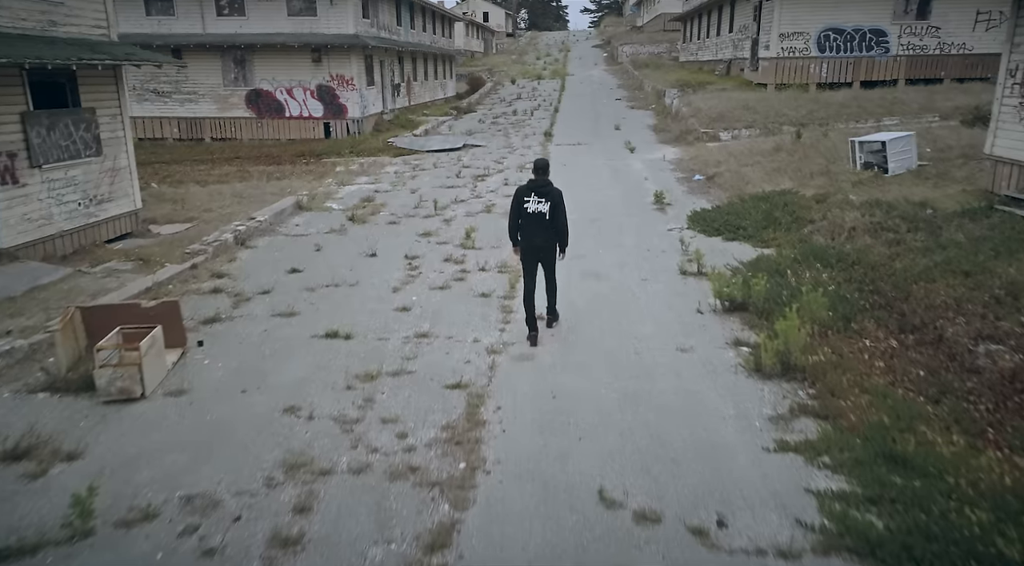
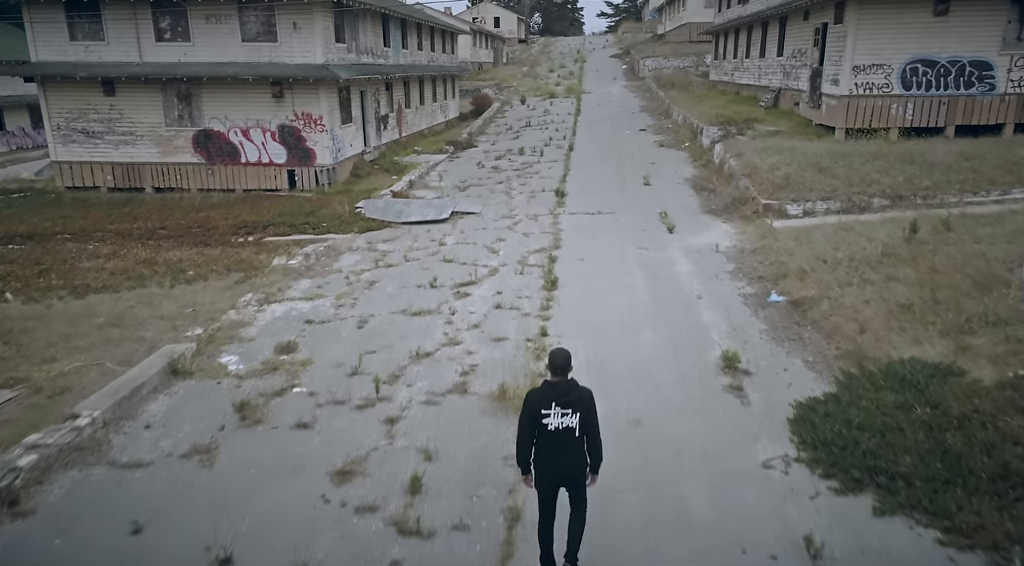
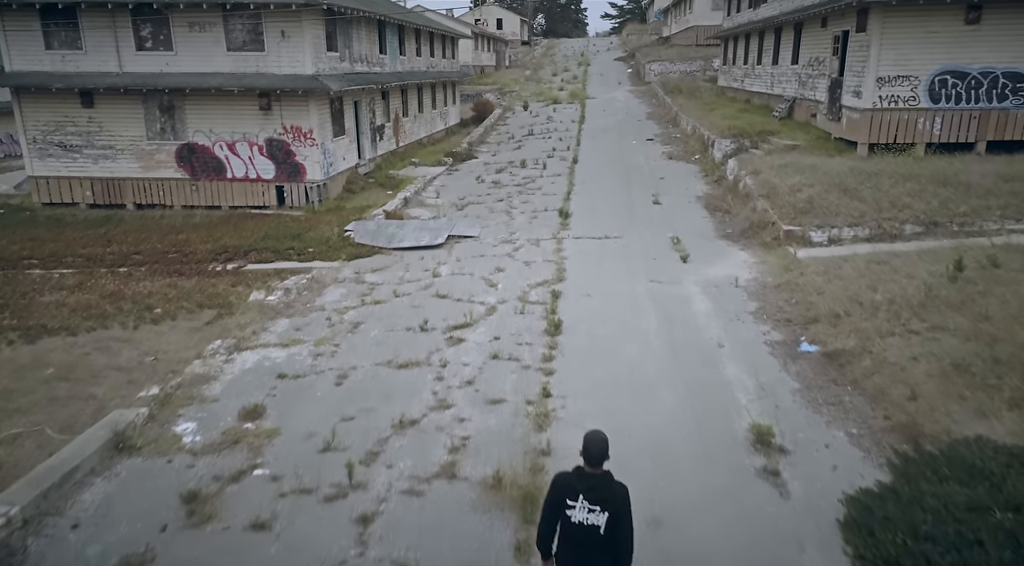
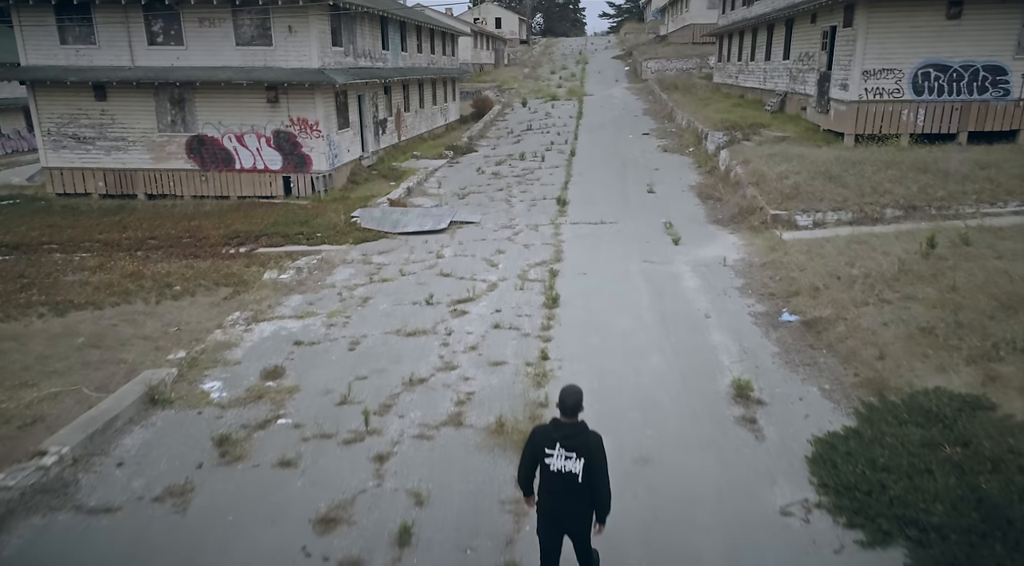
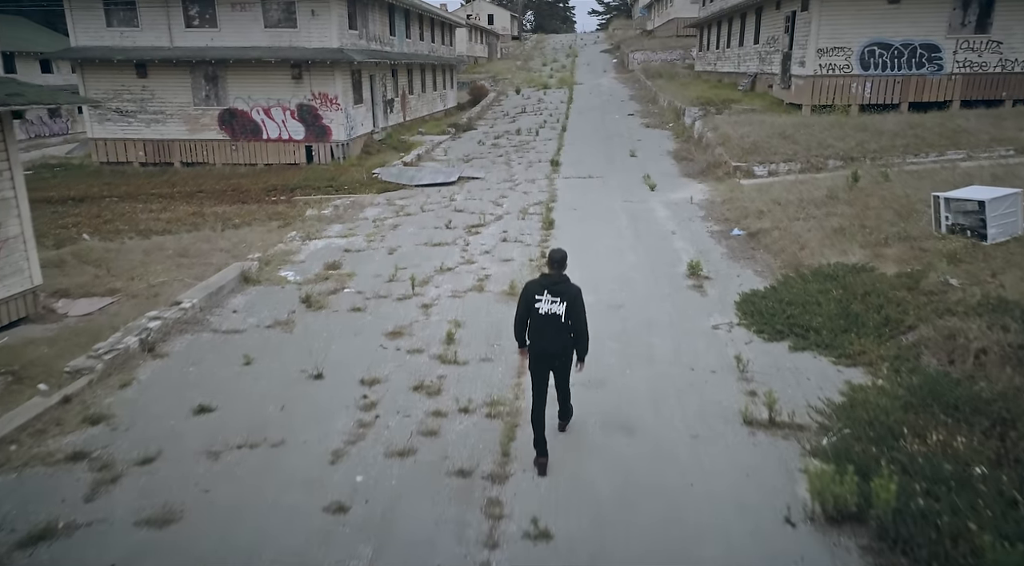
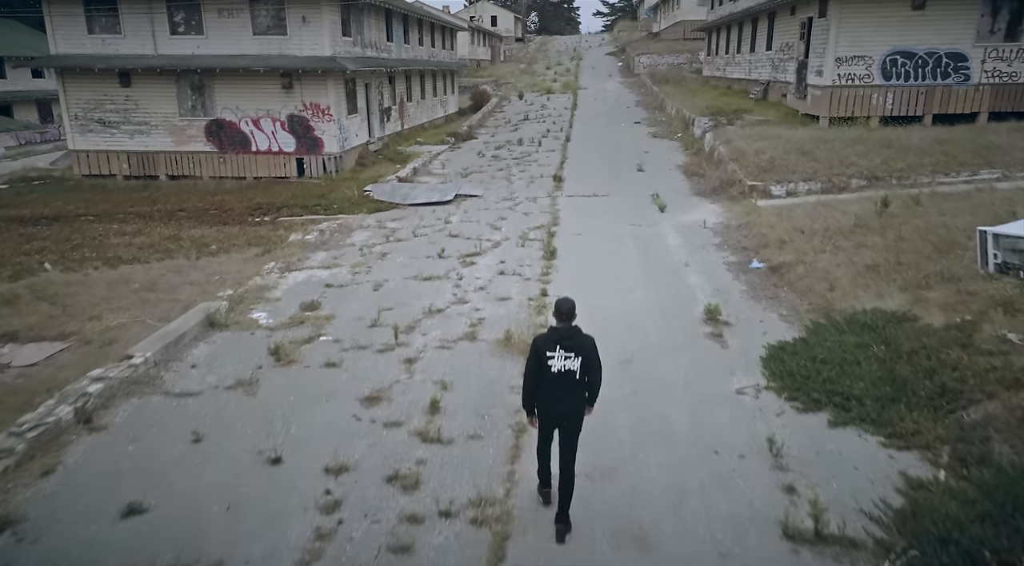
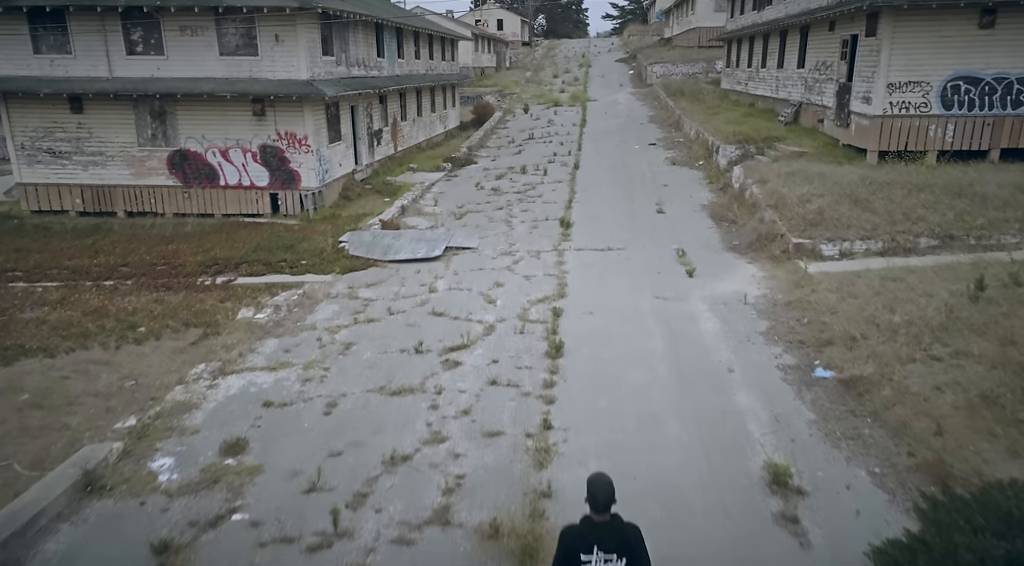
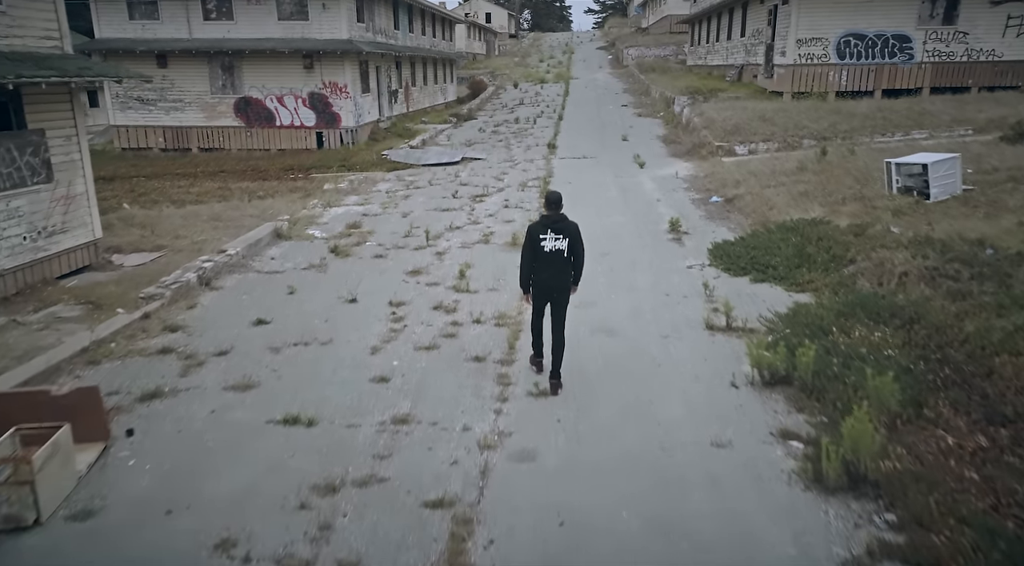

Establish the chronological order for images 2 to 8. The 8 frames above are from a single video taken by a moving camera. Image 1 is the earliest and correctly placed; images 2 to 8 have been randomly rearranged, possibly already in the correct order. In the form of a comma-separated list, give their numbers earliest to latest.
8, 5, 6, 2, 4, 3, 7
